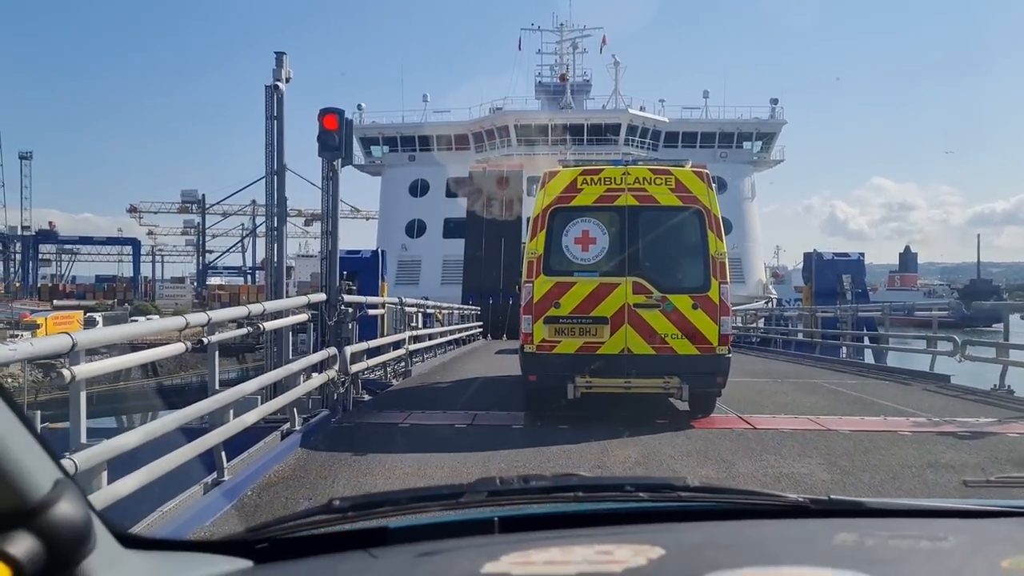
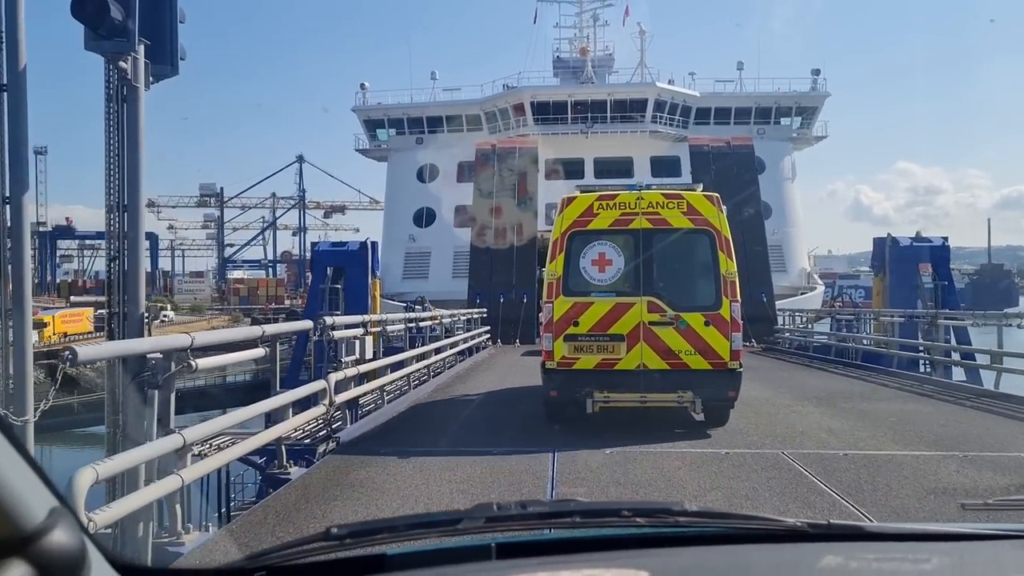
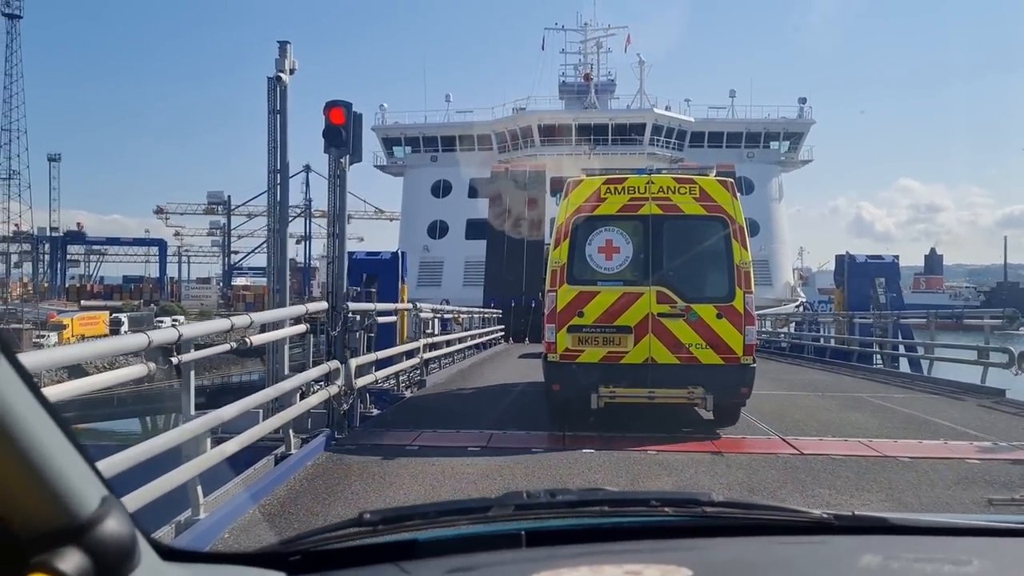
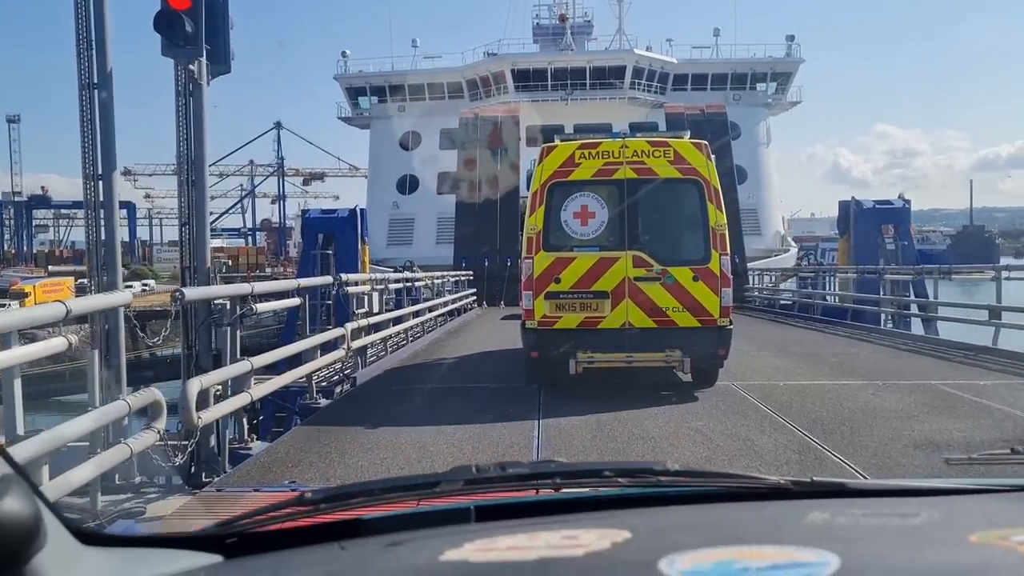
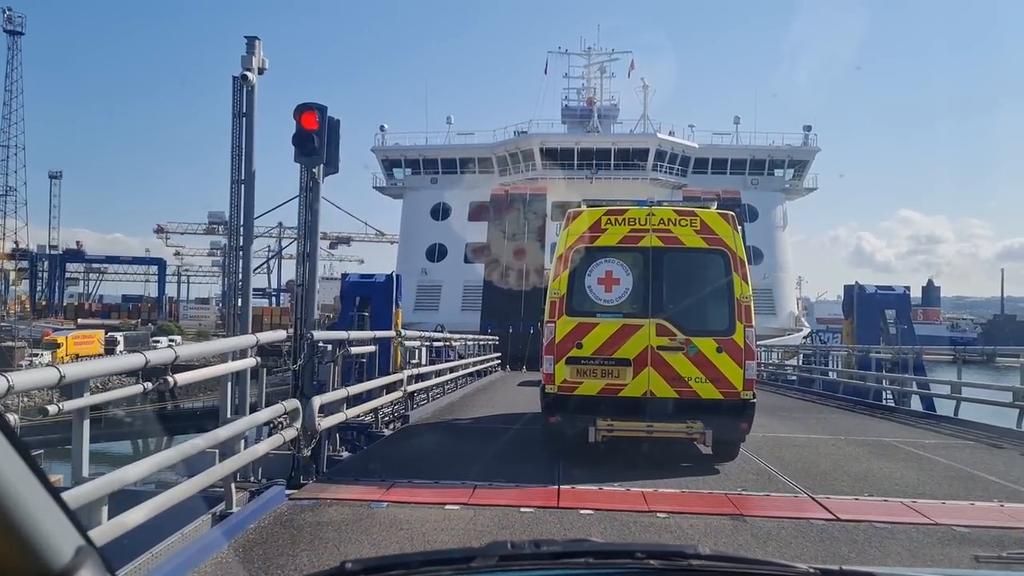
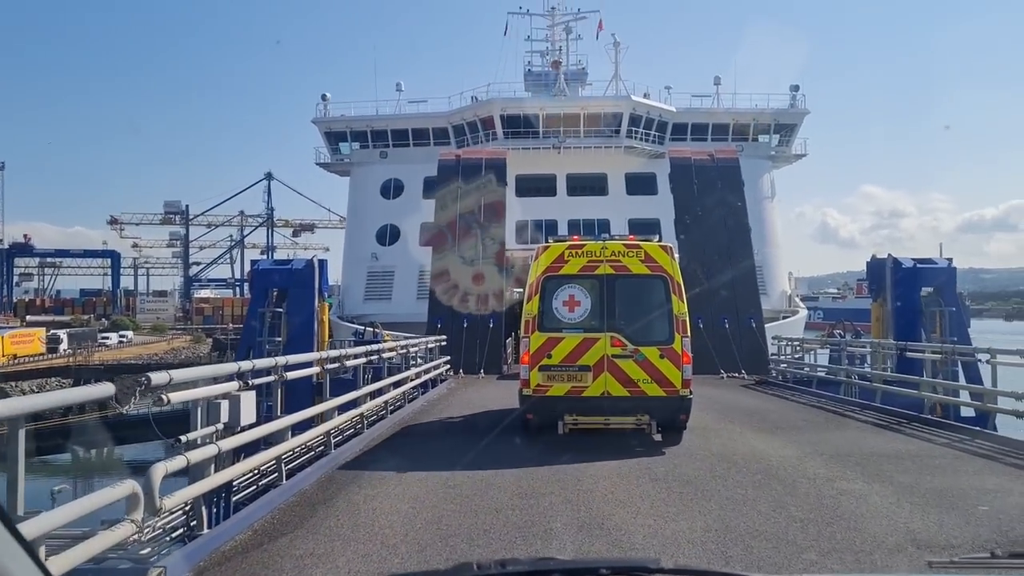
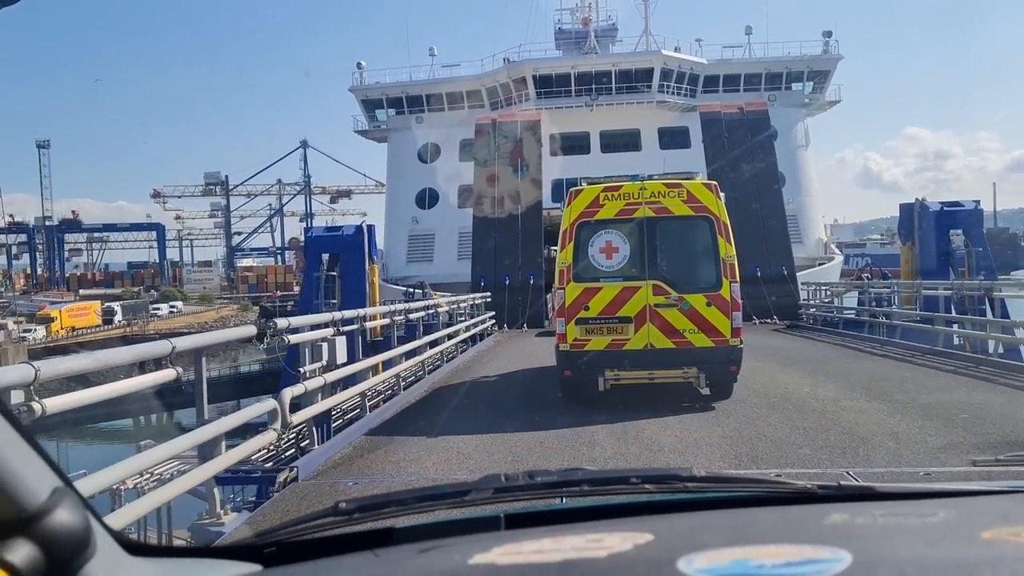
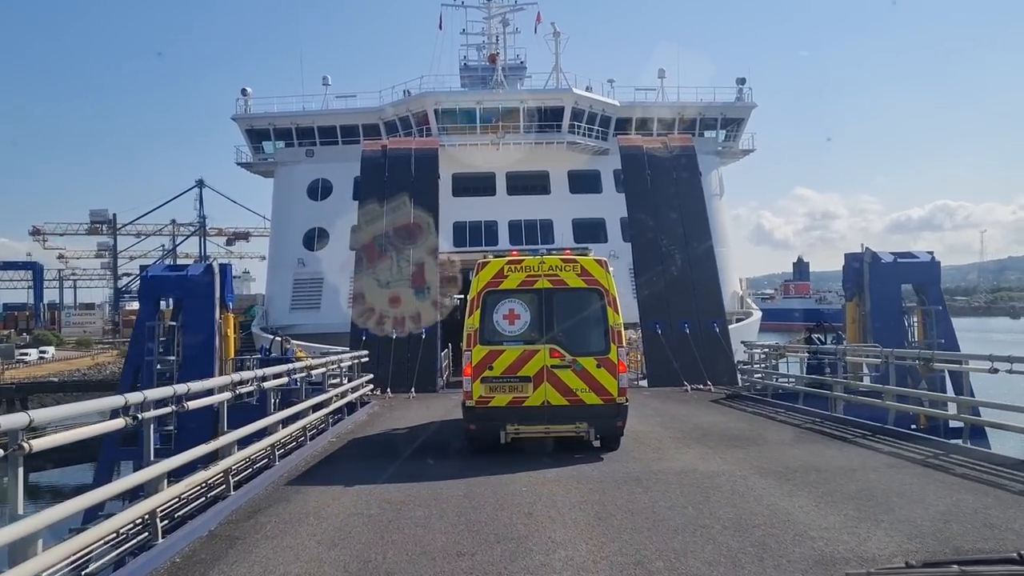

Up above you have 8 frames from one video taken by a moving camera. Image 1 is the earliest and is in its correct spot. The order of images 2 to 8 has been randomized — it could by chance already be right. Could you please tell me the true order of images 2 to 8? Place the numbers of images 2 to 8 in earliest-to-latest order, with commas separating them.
3, 5, 4, 2, 7, 6, 8
